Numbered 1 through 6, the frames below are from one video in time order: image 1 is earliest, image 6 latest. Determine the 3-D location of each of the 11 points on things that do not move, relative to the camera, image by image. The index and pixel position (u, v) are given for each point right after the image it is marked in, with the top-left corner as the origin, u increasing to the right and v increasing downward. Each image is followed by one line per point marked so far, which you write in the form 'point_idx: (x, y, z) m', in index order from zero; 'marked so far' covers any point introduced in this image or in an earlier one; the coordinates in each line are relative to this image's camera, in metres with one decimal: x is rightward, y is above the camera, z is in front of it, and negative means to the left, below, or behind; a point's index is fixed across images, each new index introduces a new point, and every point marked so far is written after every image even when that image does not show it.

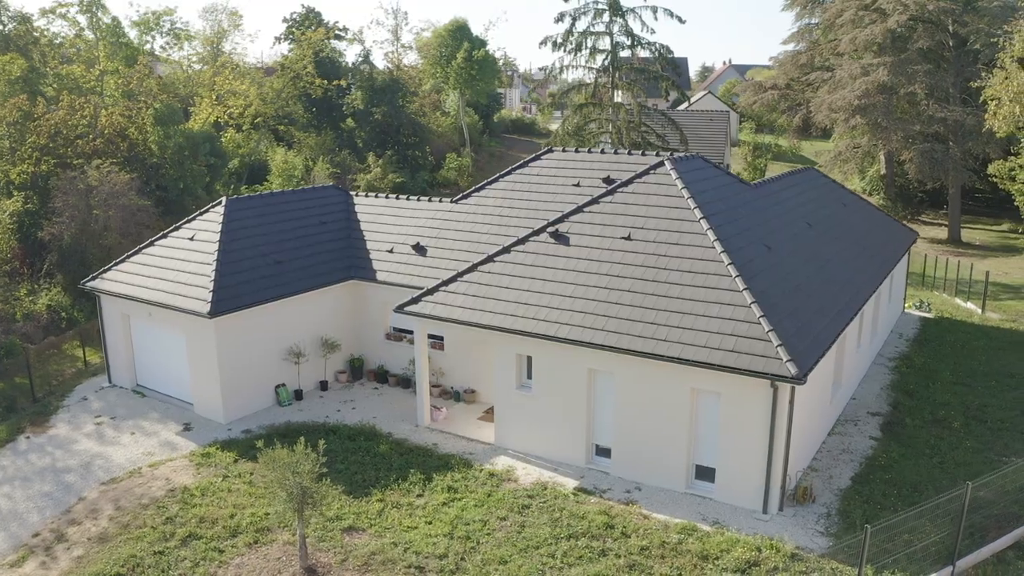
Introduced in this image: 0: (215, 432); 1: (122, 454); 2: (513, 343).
0: (-6.4, -3.1, +16.5) m
1: (-8.0, -3.4, +15.6) m
2: (+0.1, -1.1, +15.3) m
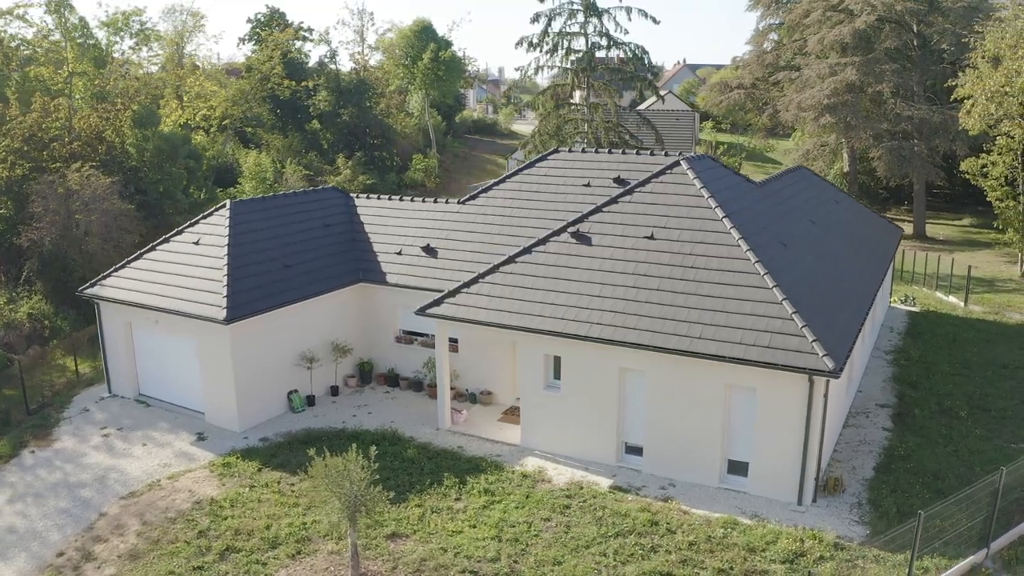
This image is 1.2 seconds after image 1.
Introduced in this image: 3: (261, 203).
0: (-5.9, -3.2, +16.0) m
1: (-7.4, -3.5, +15.0) m
2: (+0.6, -1.1, +15.2) m
3: (-6.3, +2.1, +19.2) m
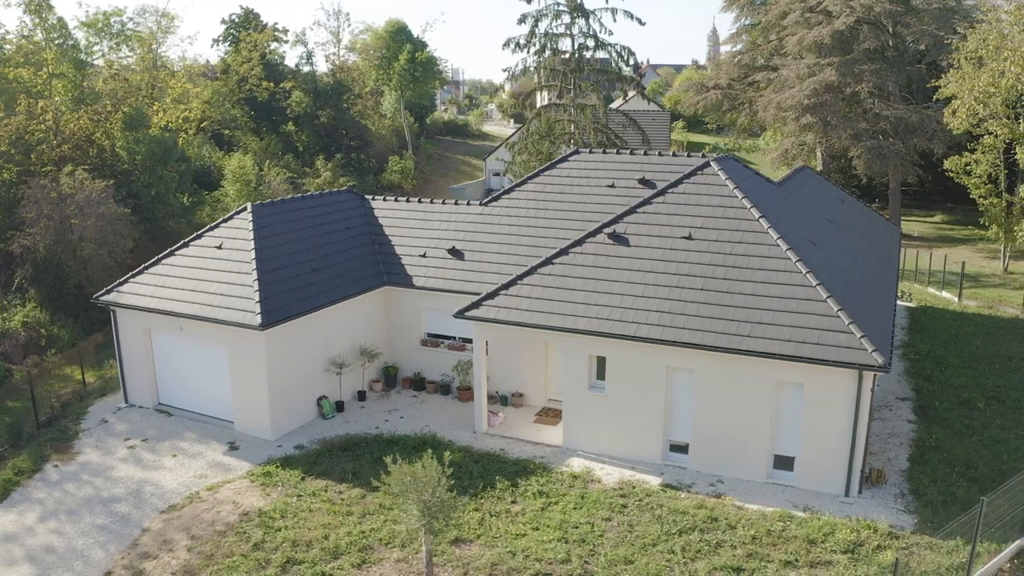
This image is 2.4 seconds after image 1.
0: (-5.0, -3.3, +15.6) m
1: (-6.5, -3.6, +14.6) m
2: (+1.5, -1.1, +15.2) m
3: (-5.7, +2.0, +18.8) m
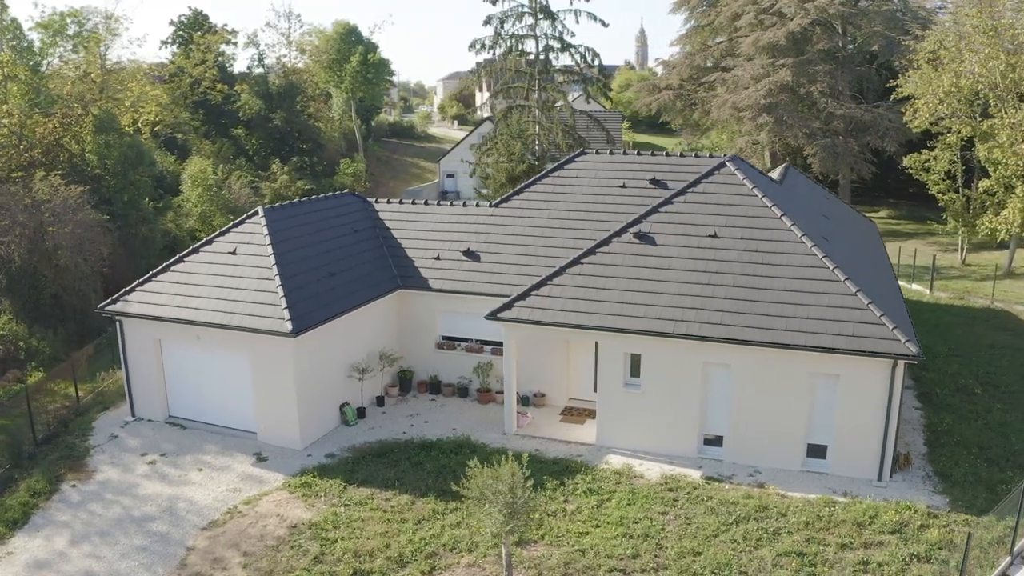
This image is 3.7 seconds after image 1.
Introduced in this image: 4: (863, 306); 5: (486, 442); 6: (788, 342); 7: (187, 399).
0: (-4.3, -3.4, +15.2) m
1: (-5.6, -3.8, +14.0) m
2: (+2.2, -1.1, +15.3) m
3: (-5.3, +1.9, +18.3) m
4: (+6.6, -0.3, +14.2) m
5: (-0.5, -3.2, +15.8) m
6: (+5.1, -1.0, +14.0) m
7: (-7.2, -2.5, +16.8) m
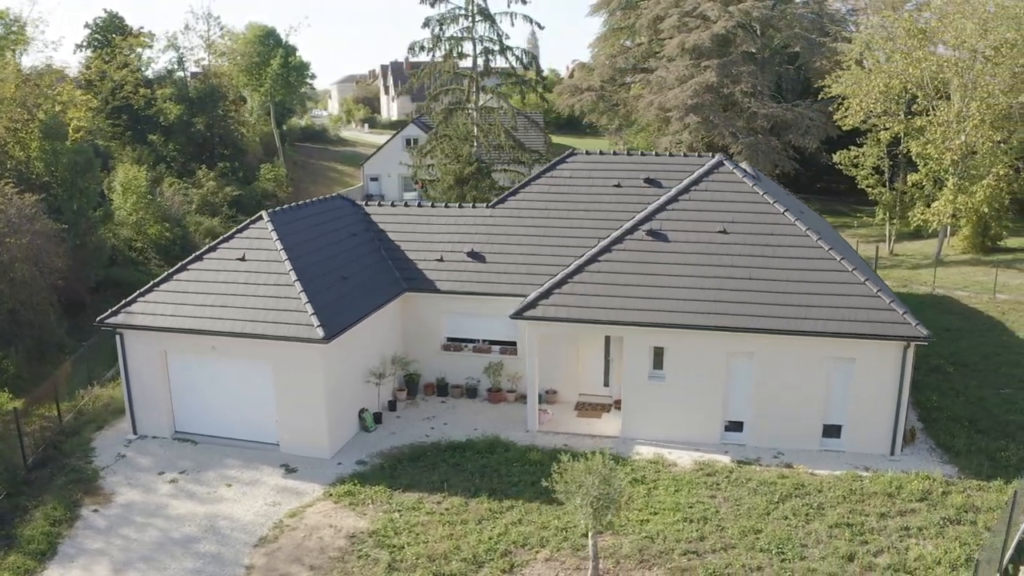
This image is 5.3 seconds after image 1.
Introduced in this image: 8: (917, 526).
0: (-3.6, -3.5, +14.9) m
1: (-4.8, -3.9, +13.5) m
2: (+2.7, -1.0, +15.8) m
3: (-5.2, +1.7, +17.8) m
4: (+7.2, -0.1, +15.2) m
5: (0.0, -3.2, +15.9) m
6: (+5.8, -0.8, +14.8) m
7: (-6.7, -2.7, +16.1) m
8: (+6.7, -3.9, +12.6) m
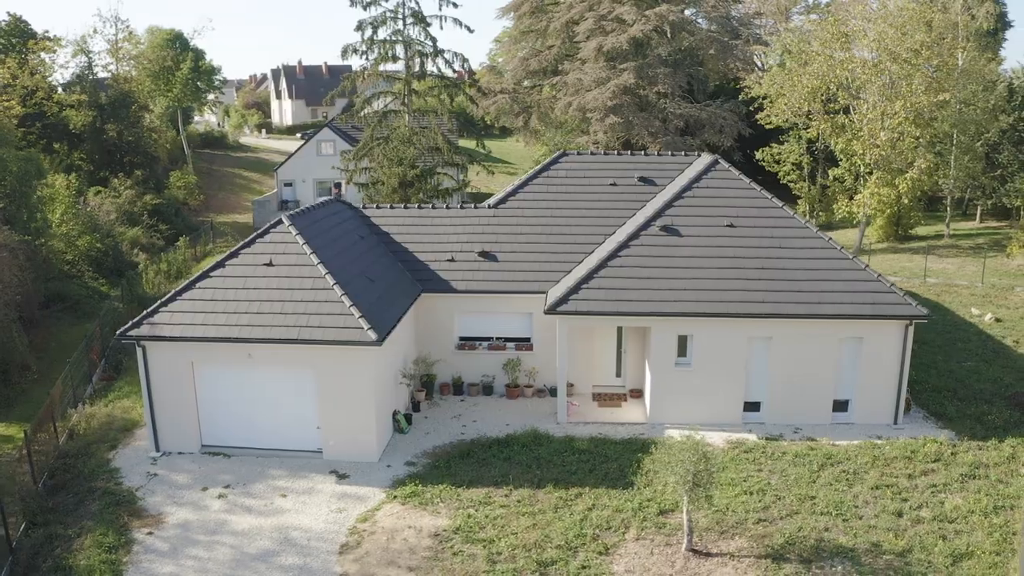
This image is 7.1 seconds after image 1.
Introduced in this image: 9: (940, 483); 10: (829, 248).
0: (-2.6, -3.6, +14.8) m
1: (-3.5, -4.0, +13.3) m
2: (+3.4, -0.8, +16.6) m
3: (-4.8, +1.6, +17.5) m
4: (+7.9, +0.3, +16.7) m
5: (+0.8, -3.1, +16.4) m
6: (+6.6, -0.5, +16.1) m
7: (-5.9, -2.9, +15.6) m
8: (+7.9, -3.6, +14.1) m
9: (+7.9, -3.6, +14.0) m
10: (+7.2, +1.0, +17.3) m
